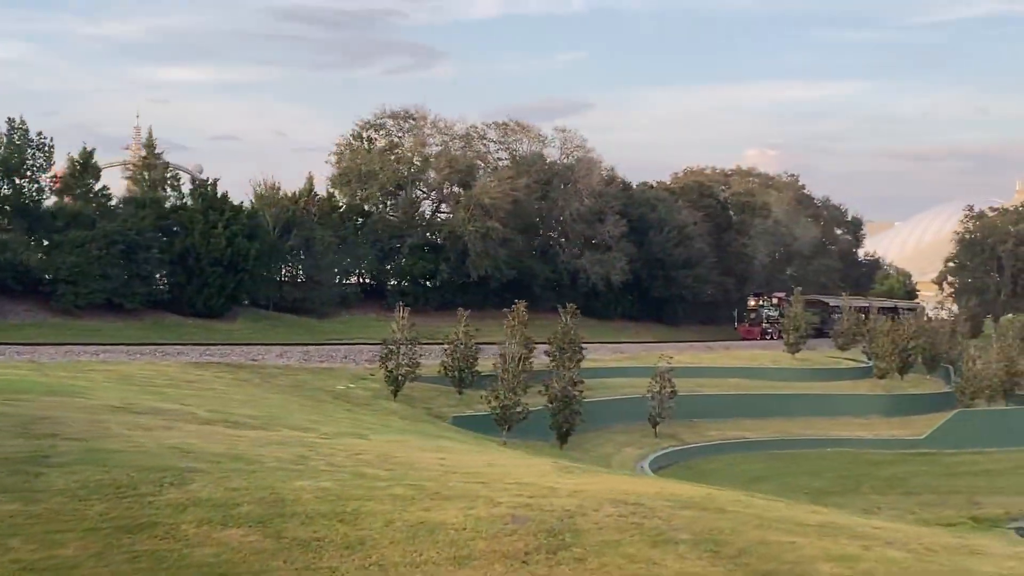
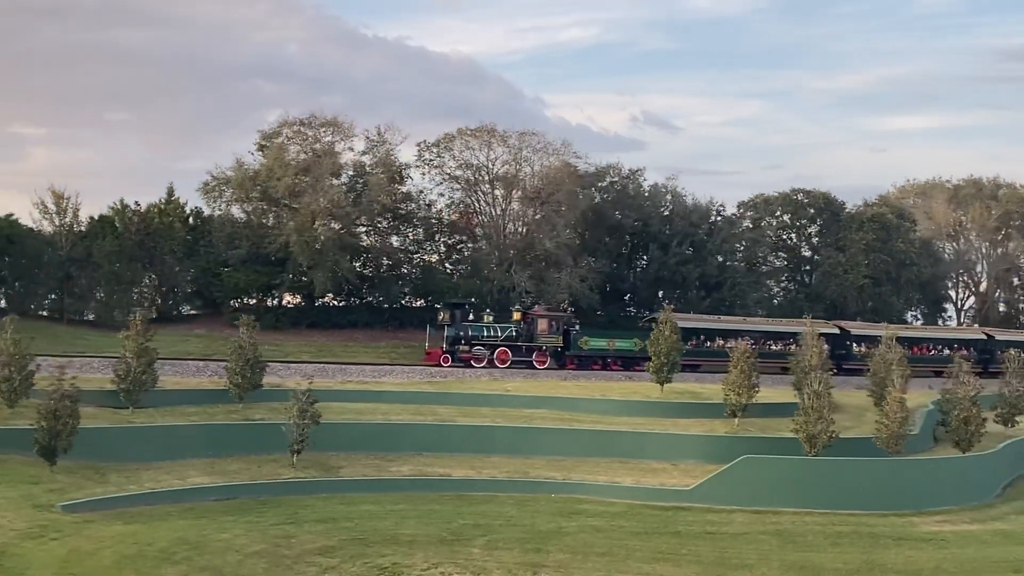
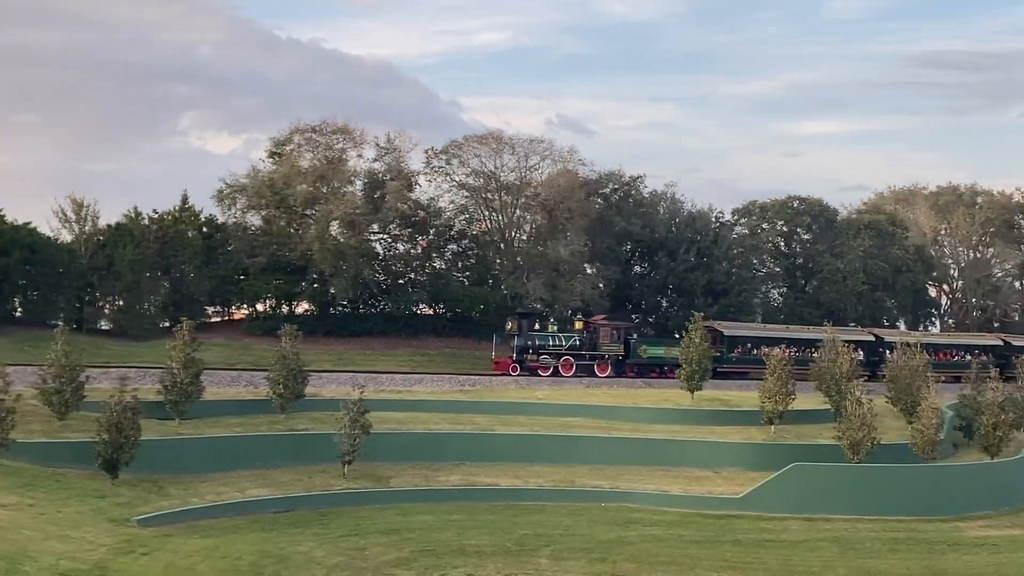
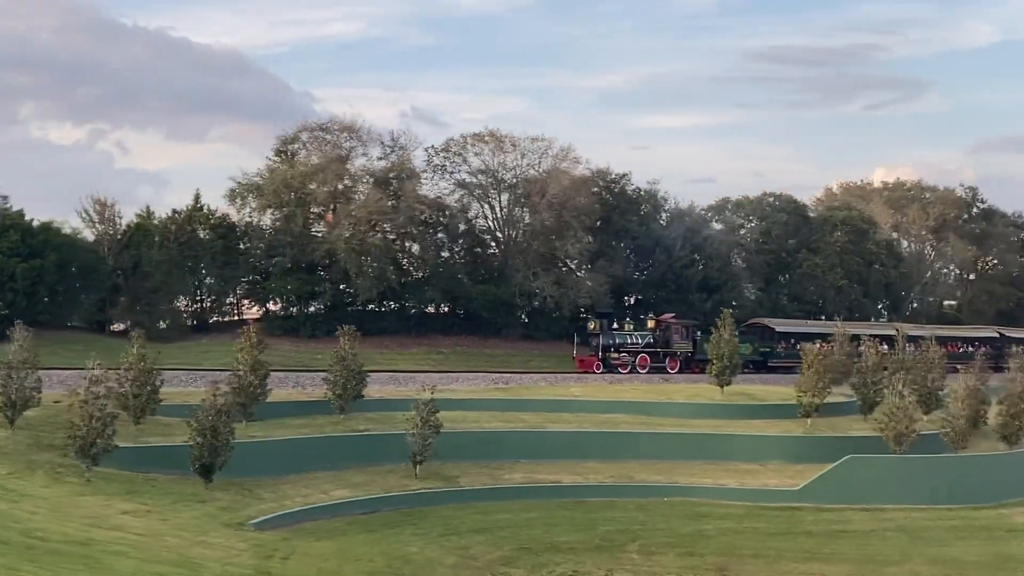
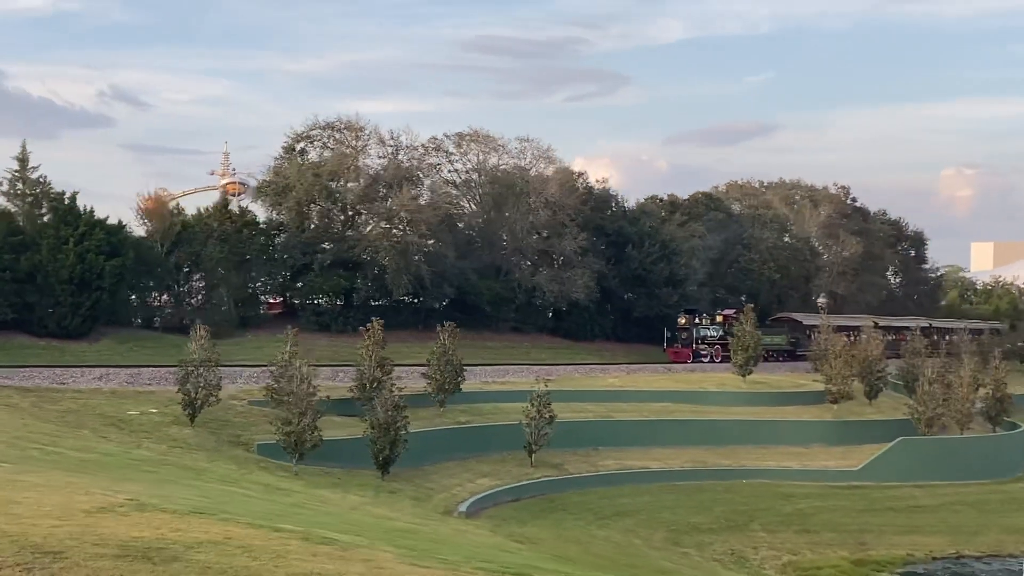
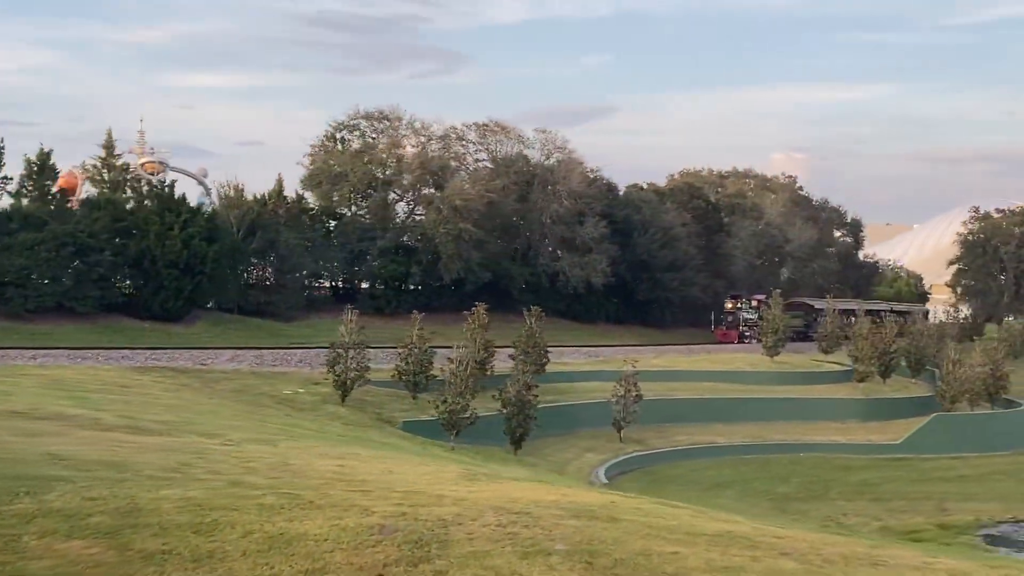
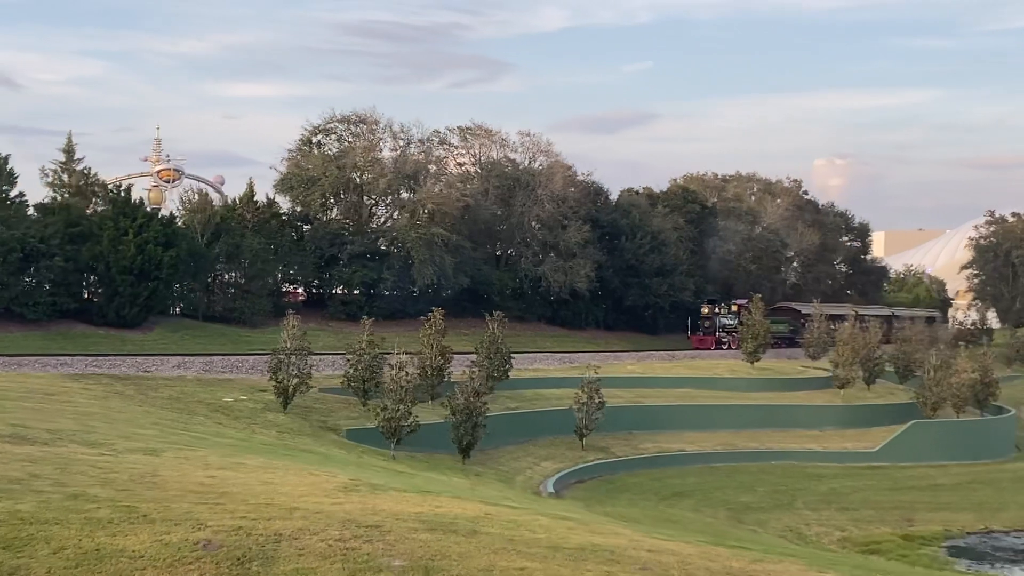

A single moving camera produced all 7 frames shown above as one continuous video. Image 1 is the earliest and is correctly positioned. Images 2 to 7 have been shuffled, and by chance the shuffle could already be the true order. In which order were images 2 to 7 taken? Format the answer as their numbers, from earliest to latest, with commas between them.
6, 7, 5, 4, 3, 2
